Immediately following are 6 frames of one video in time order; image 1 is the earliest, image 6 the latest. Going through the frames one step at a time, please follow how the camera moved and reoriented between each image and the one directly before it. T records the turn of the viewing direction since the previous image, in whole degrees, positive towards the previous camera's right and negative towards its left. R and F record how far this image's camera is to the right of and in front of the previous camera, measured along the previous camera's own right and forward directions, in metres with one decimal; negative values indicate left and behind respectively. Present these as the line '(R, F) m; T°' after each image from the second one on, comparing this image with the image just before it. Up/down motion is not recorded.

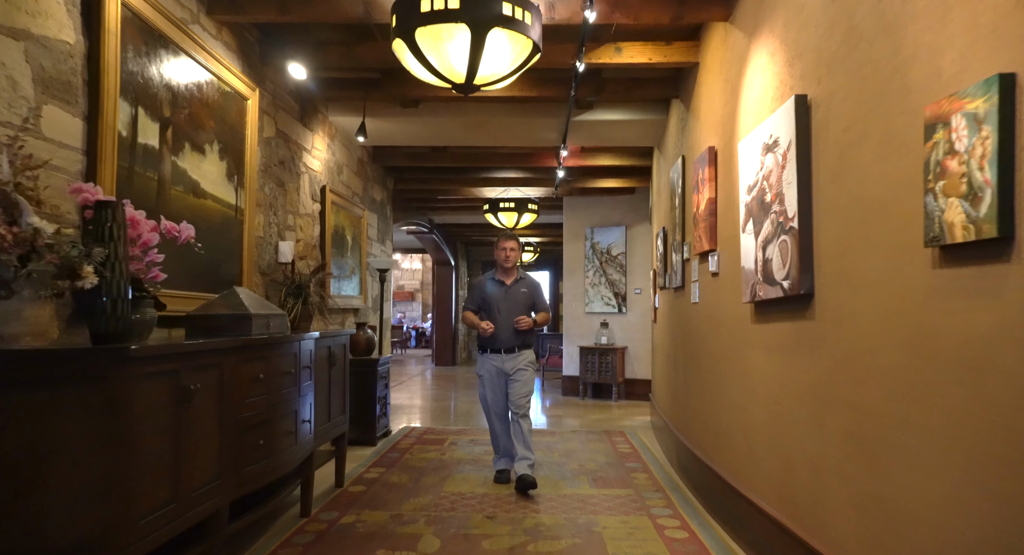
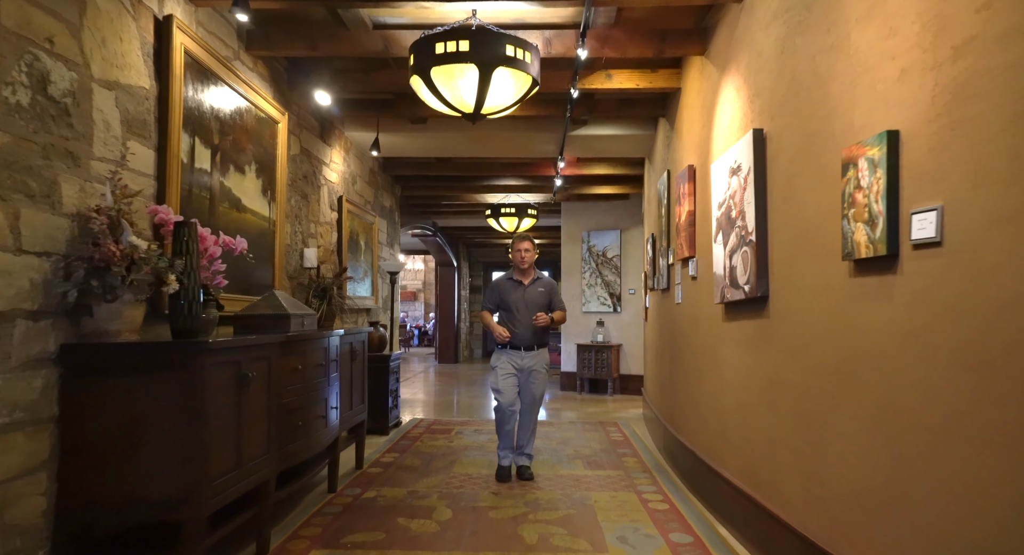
(0.0, -0.4) m; 0°
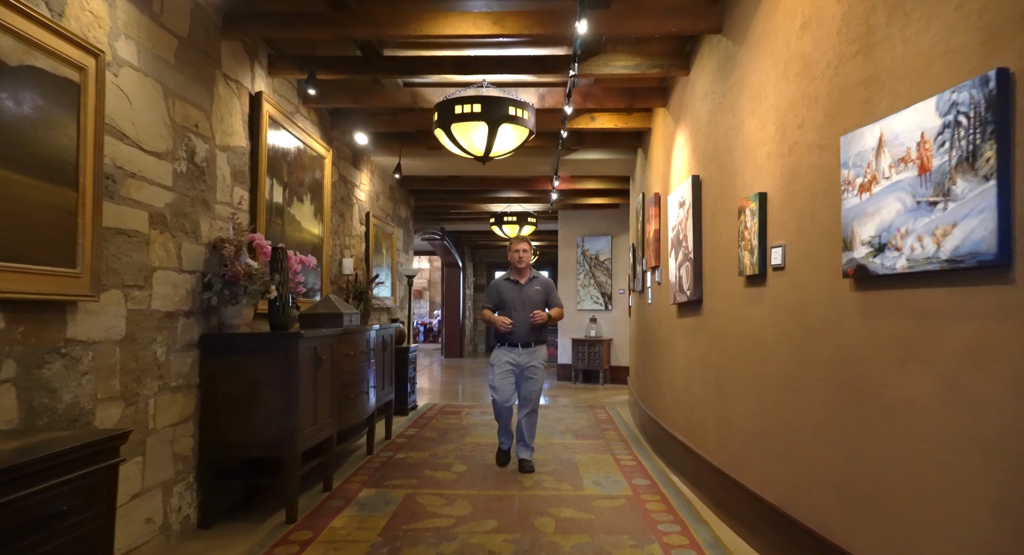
(0.0, -0.9) m; 0°
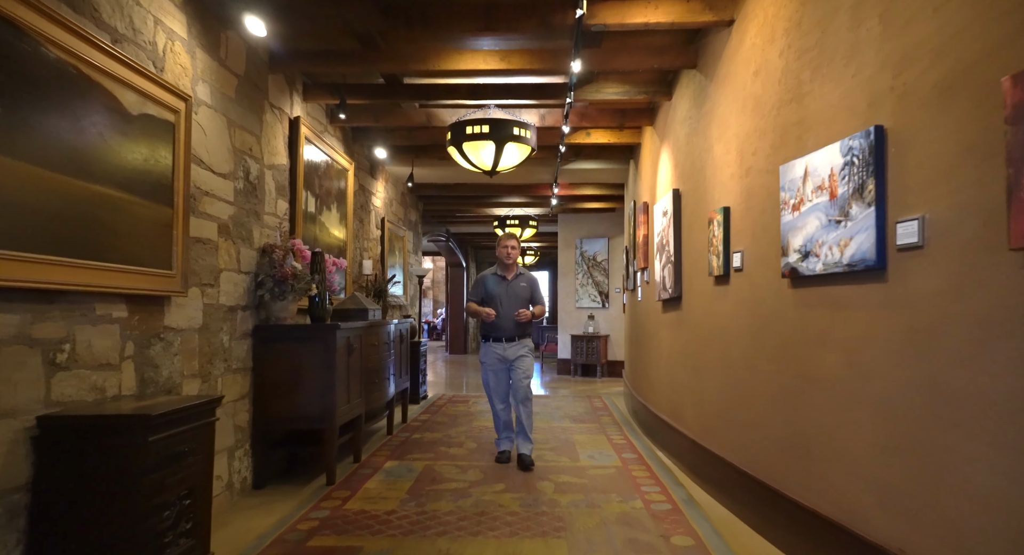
(0.0, -0.5) m; 0°
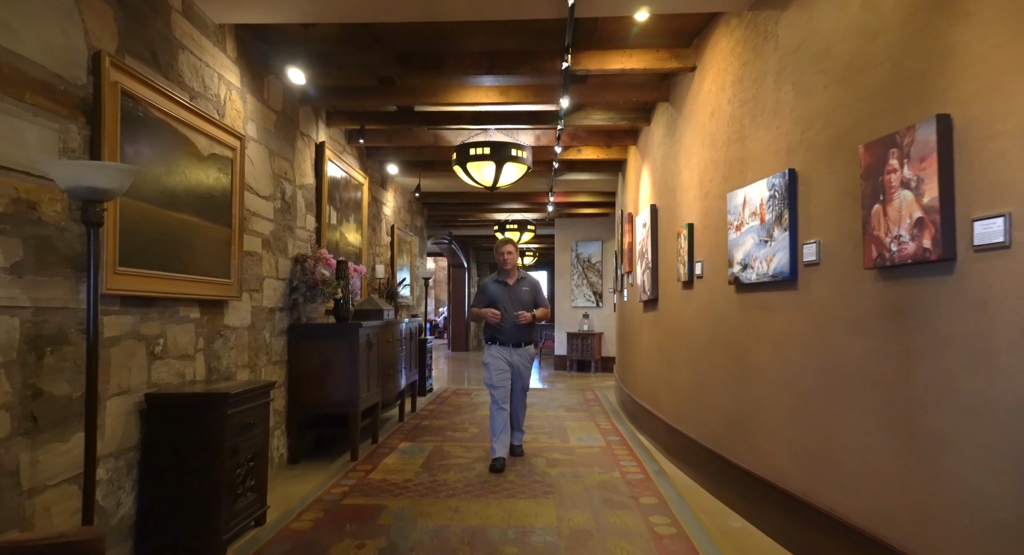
(0.0, -0.6) m; 0°
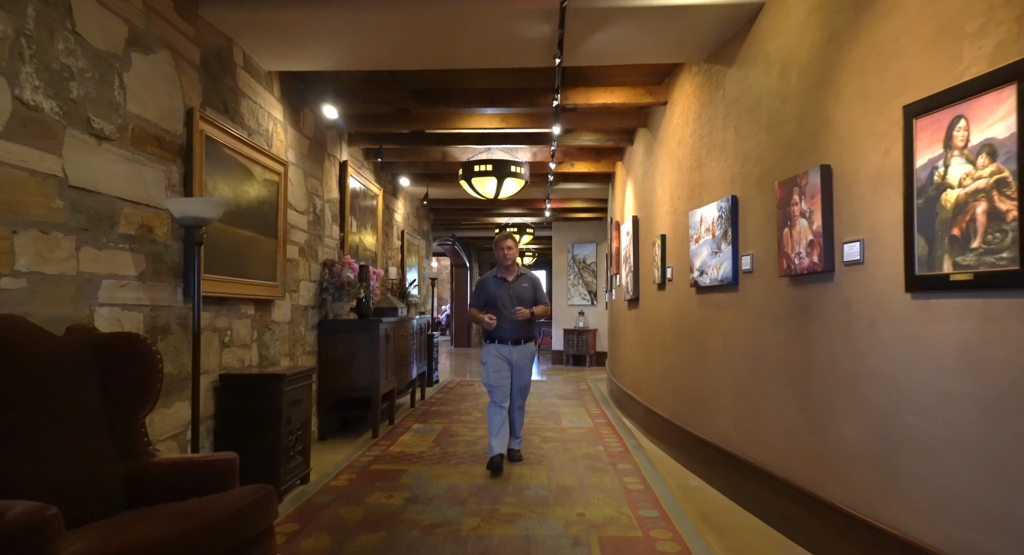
(0.0, -0.7) m; 0°
